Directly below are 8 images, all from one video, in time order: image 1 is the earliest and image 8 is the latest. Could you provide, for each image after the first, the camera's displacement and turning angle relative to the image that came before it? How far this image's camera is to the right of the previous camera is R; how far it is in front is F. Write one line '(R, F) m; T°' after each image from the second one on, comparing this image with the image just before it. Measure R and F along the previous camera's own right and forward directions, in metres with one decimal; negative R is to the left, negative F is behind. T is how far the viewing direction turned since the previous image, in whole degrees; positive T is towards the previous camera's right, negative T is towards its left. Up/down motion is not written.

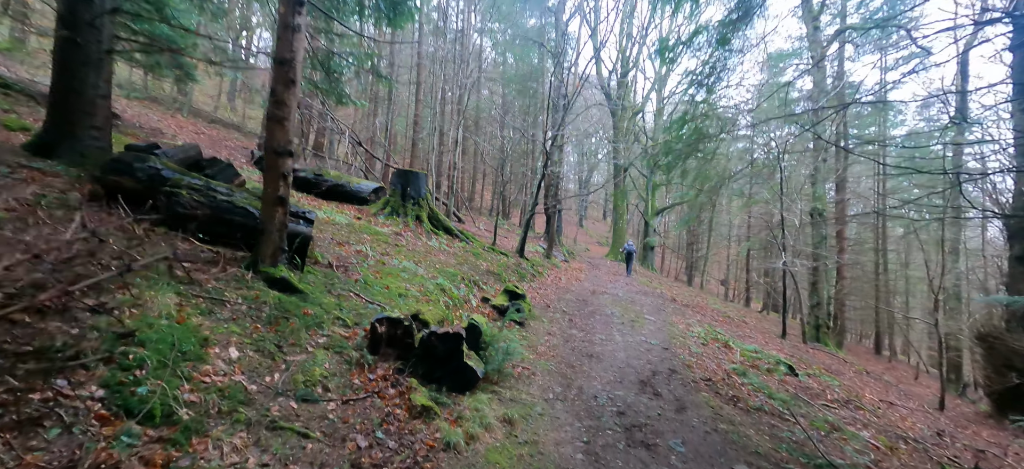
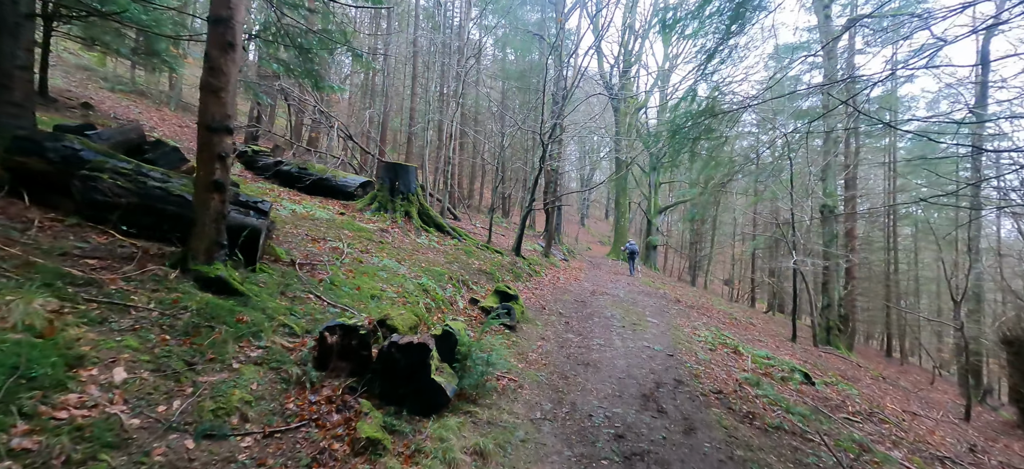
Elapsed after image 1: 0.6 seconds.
(+0.2, +0.6) m; 0°
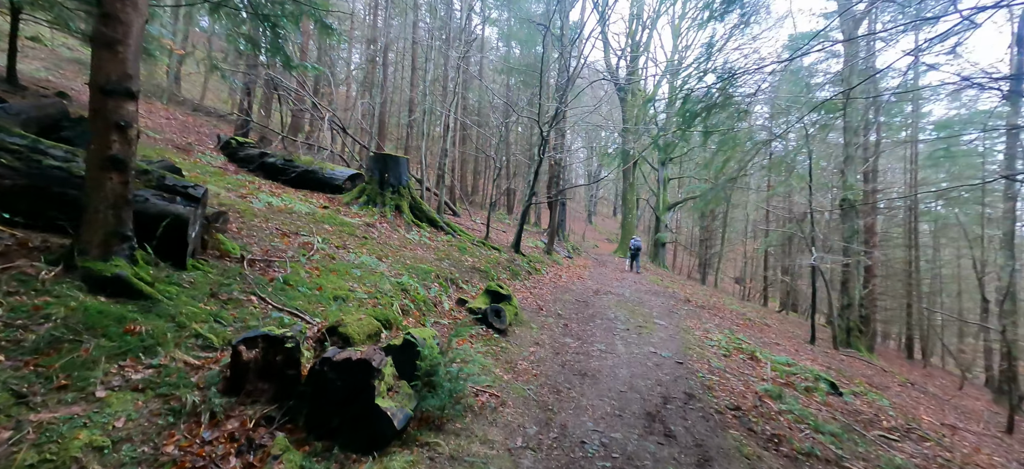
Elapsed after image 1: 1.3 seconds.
(+0.2, +0.7) m; -1°
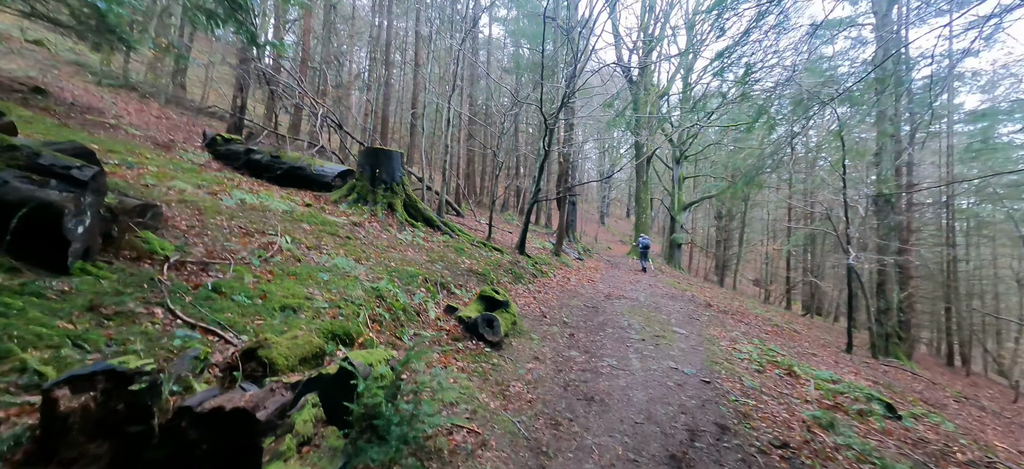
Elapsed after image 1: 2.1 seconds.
(+0.2, +0.9) m; -2°
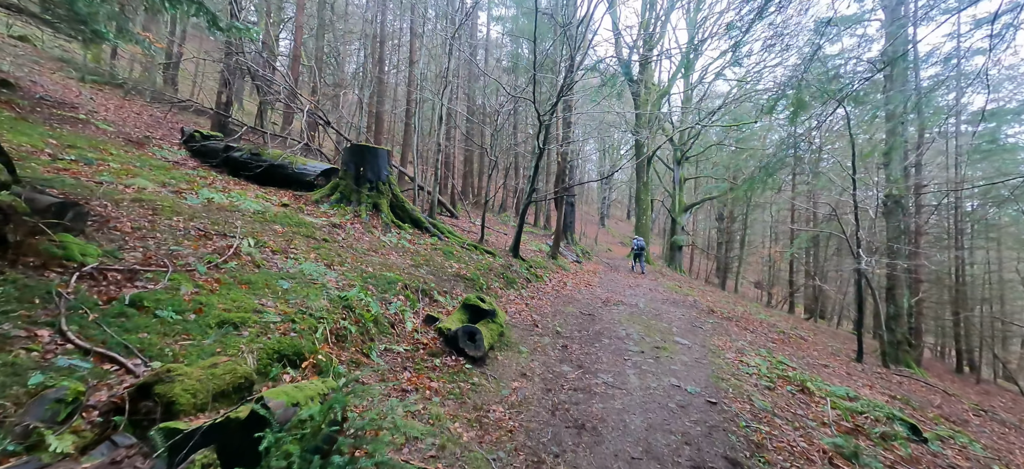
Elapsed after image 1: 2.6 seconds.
(+0.2, +0.5) m; 0°
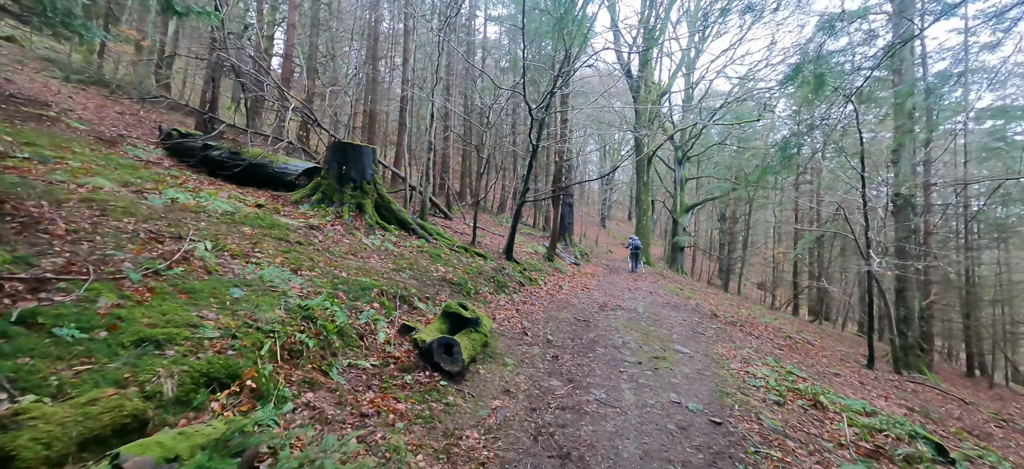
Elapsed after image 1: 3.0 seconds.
(+0.2, +0.5) m; 0°
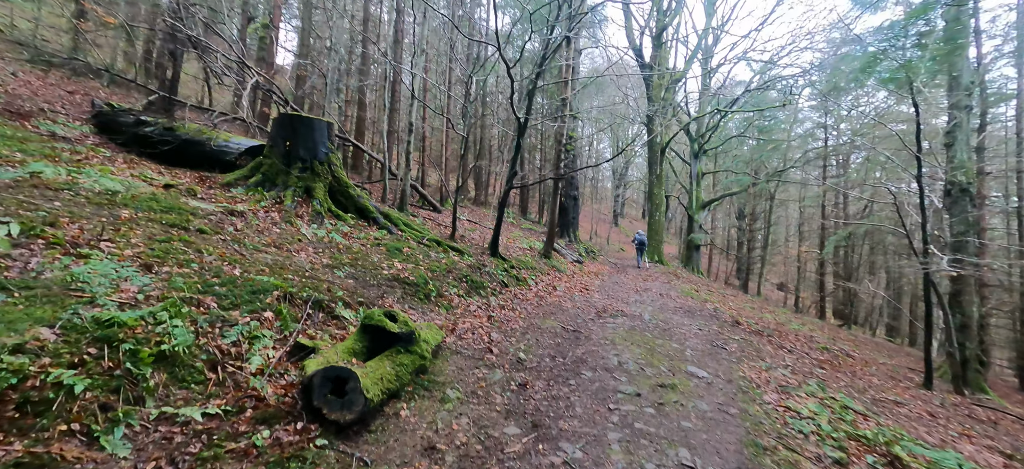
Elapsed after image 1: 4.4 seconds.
(+0.6, +1.5) m; -2°
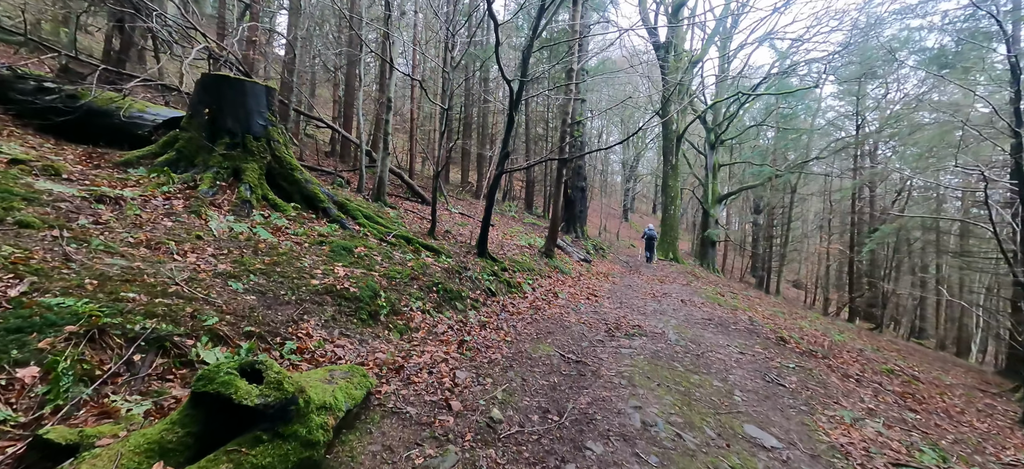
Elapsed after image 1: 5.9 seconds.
(+0.3, +1.6) m; -1°
